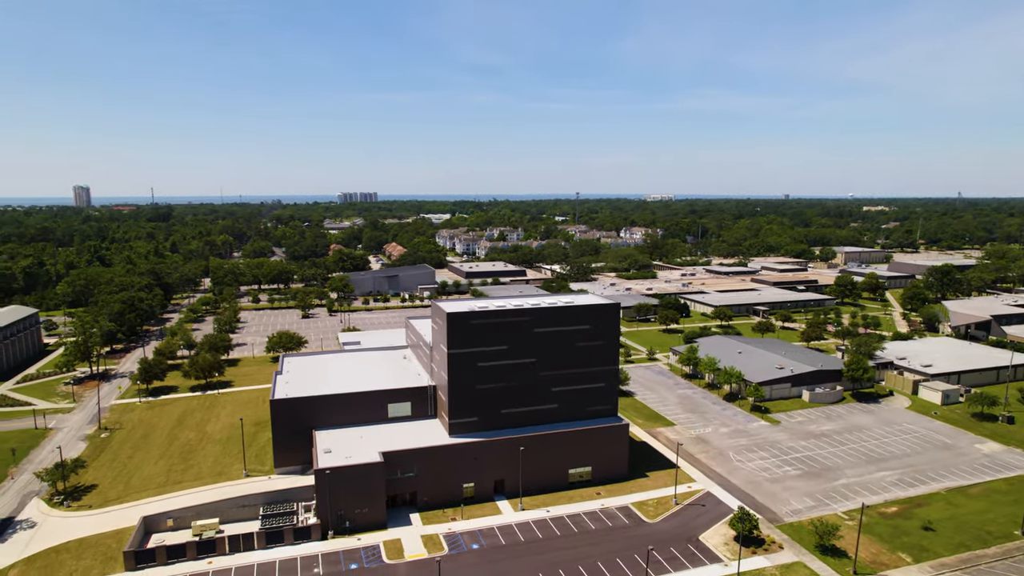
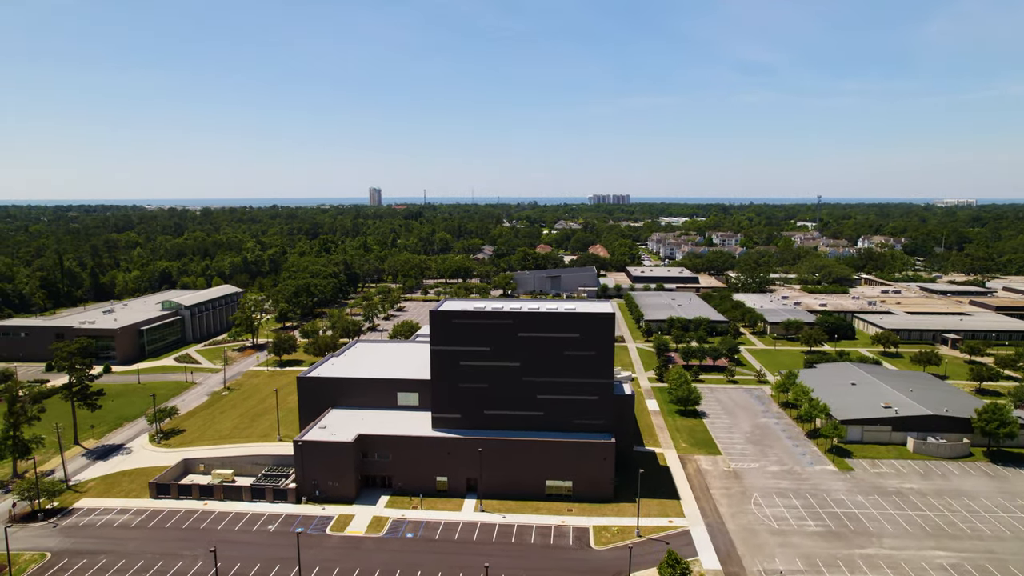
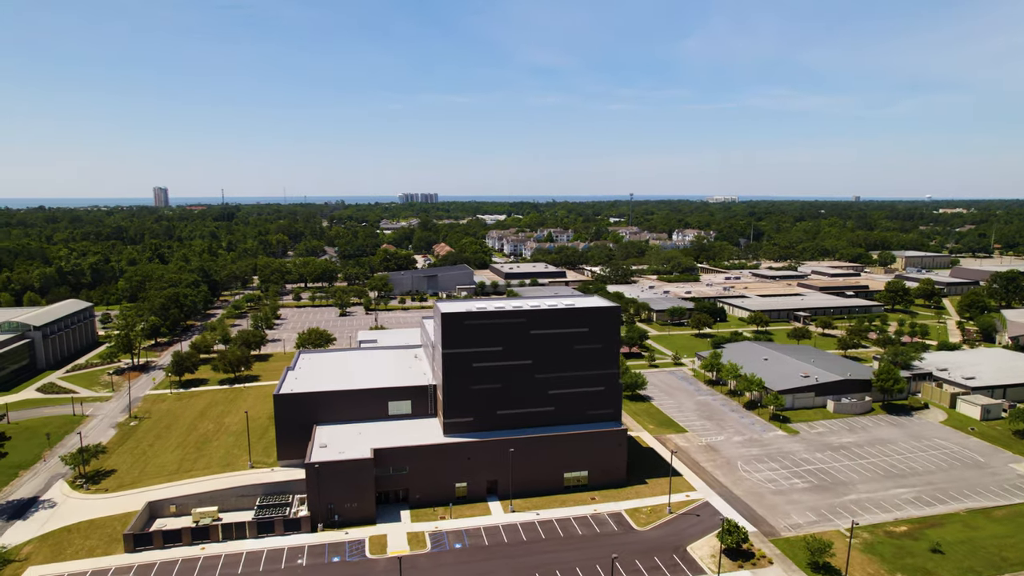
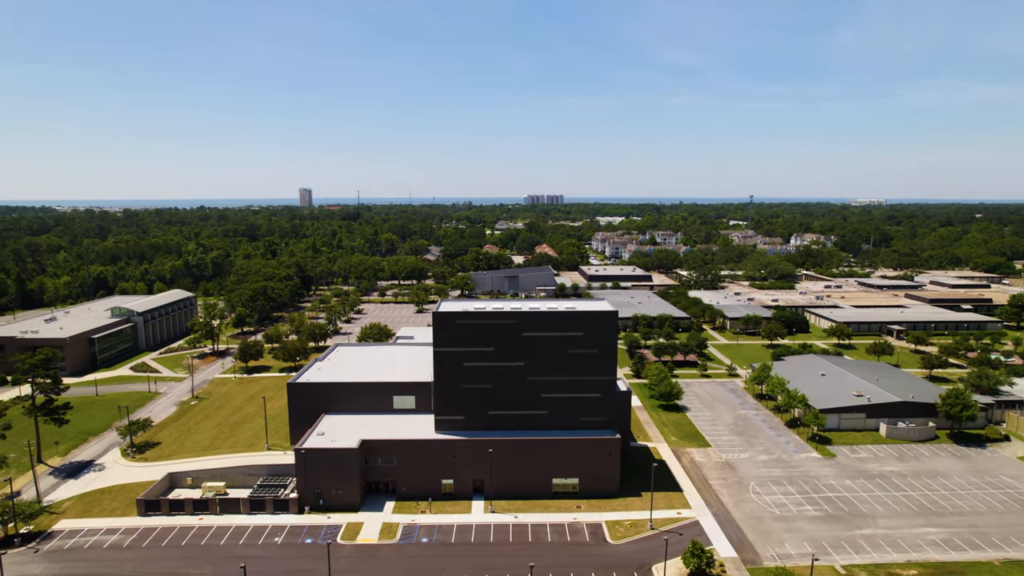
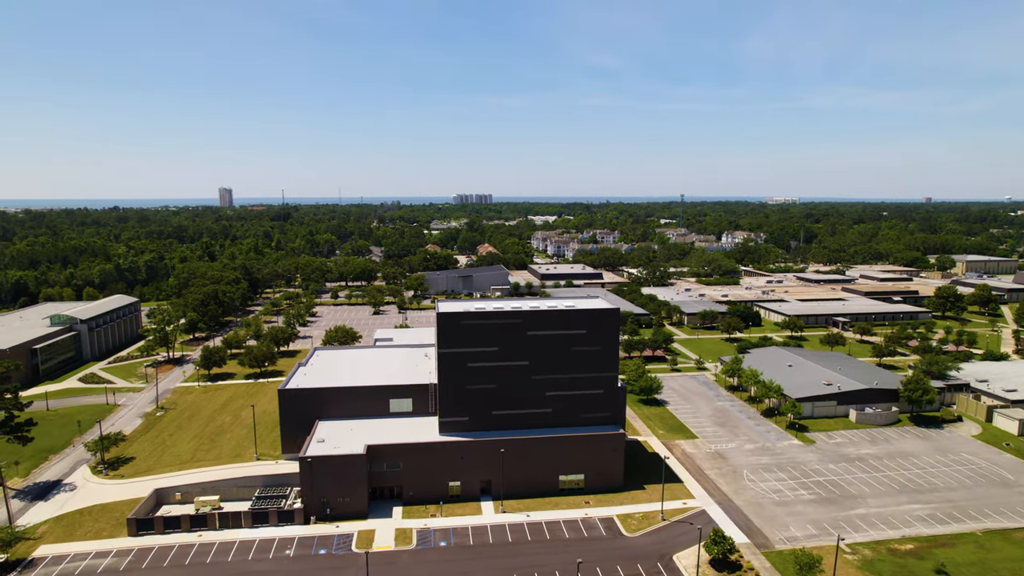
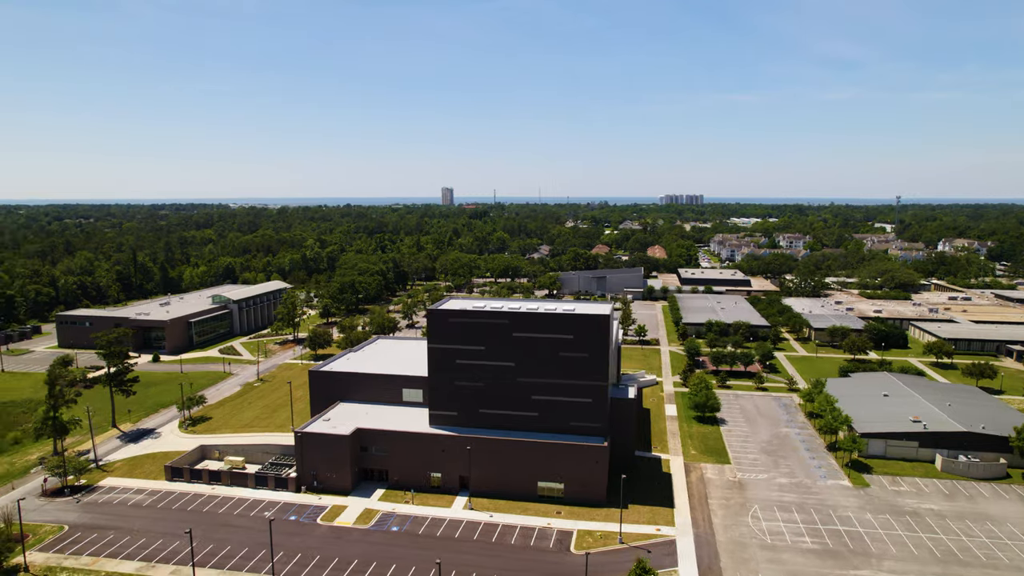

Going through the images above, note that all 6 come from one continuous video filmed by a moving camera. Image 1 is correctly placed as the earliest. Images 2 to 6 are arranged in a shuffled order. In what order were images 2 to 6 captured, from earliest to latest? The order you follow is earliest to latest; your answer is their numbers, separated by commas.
3, 5, 4, 2, 6
